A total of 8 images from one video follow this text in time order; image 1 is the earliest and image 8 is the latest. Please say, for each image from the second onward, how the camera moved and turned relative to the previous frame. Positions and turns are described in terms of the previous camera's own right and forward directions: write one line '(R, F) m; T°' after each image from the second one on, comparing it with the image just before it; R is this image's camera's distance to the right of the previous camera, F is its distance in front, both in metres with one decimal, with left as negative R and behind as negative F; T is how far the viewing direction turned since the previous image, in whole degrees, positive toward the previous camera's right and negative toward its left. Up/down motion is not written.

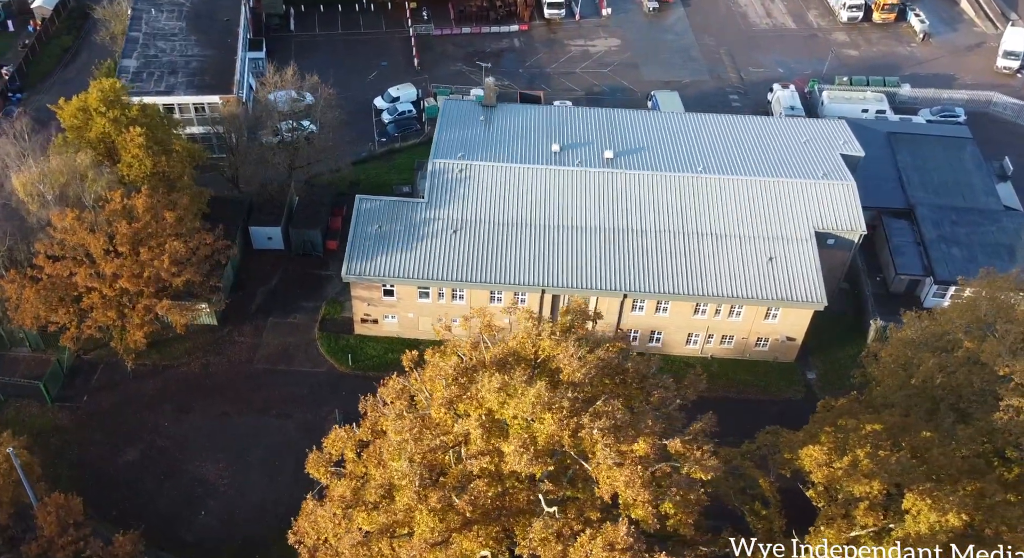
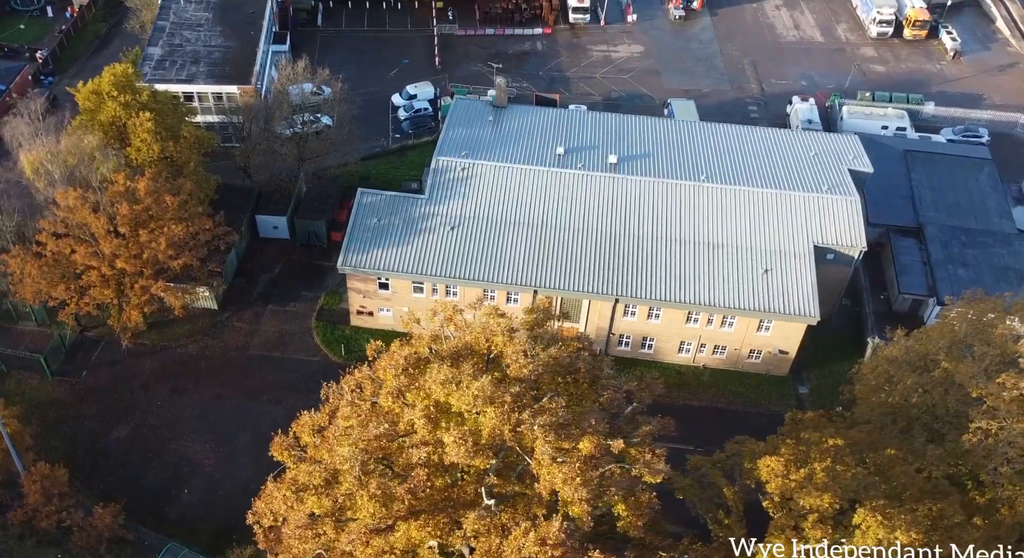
(+2.7, -0.3) m; -3°
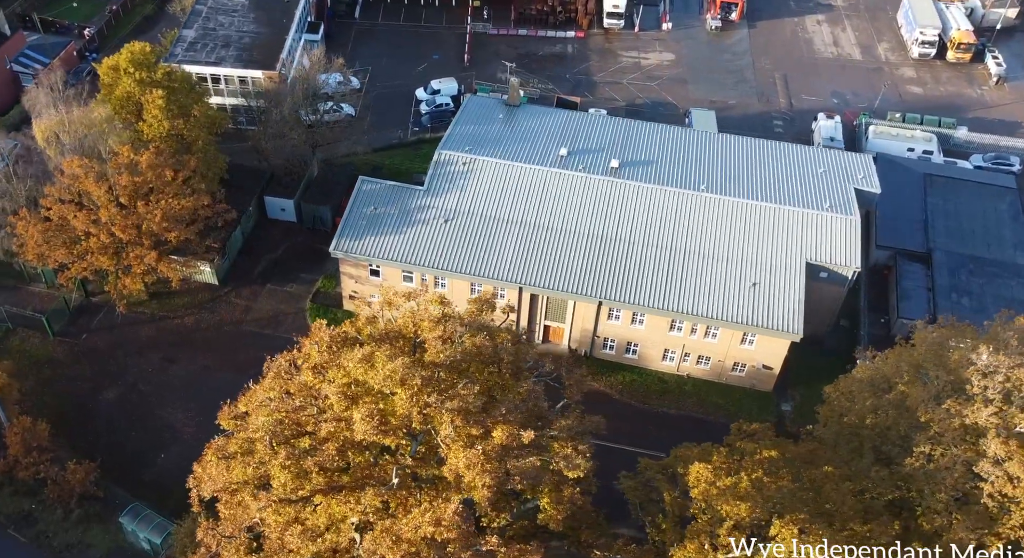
(+4.3, -0.4) m; -4°
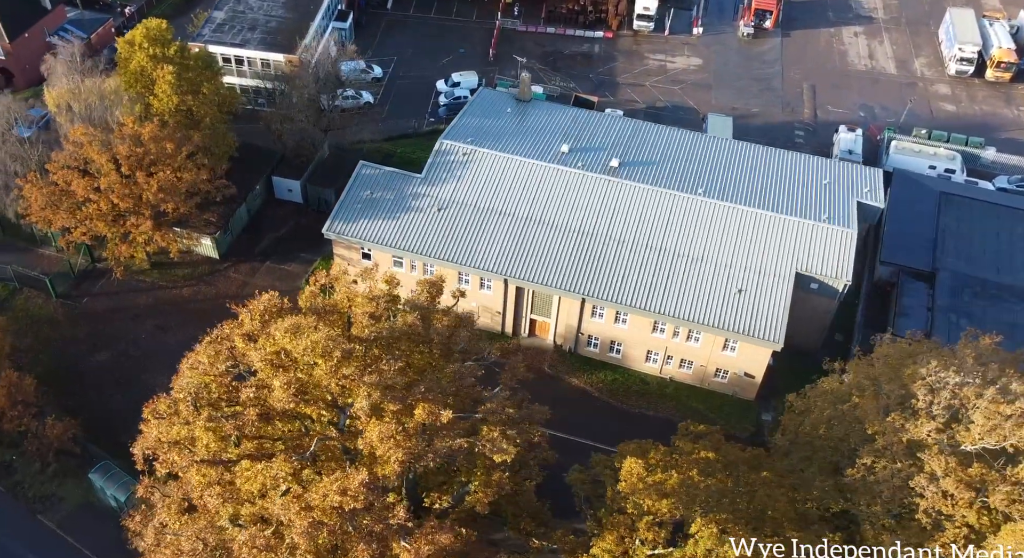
(+4.0, -0.2) m; -3°
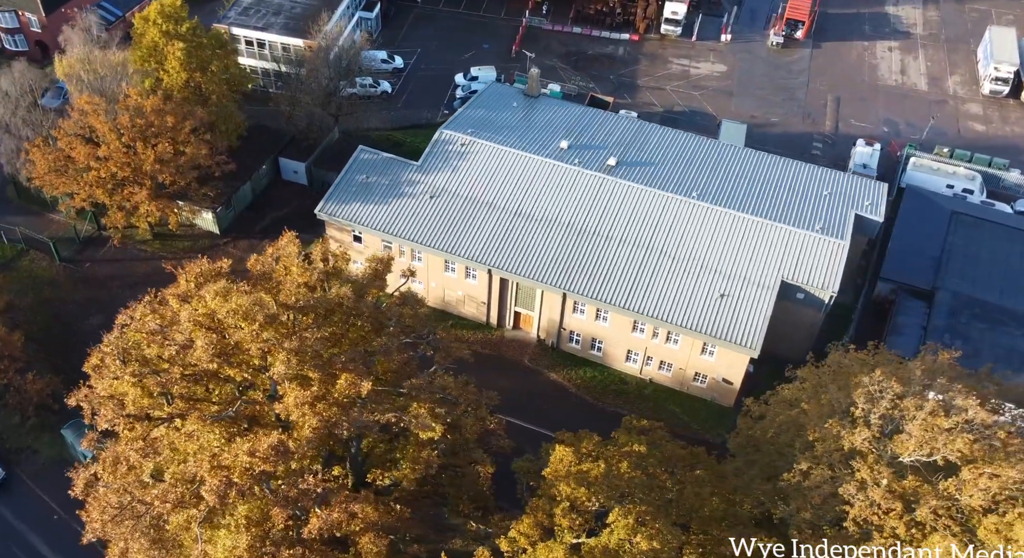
(+4.0, -0.1) m; -3°
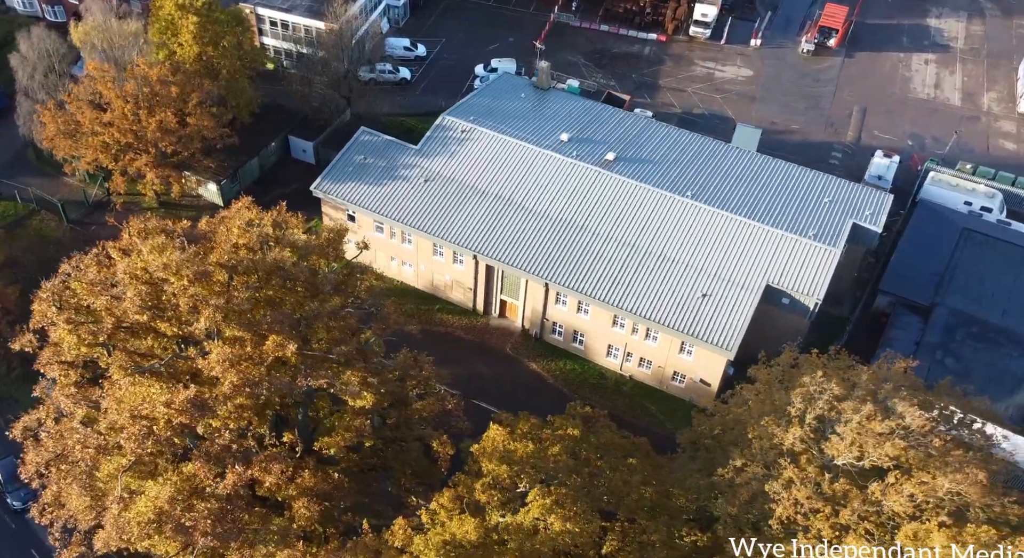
(+4.0, 0.0) m; -3°
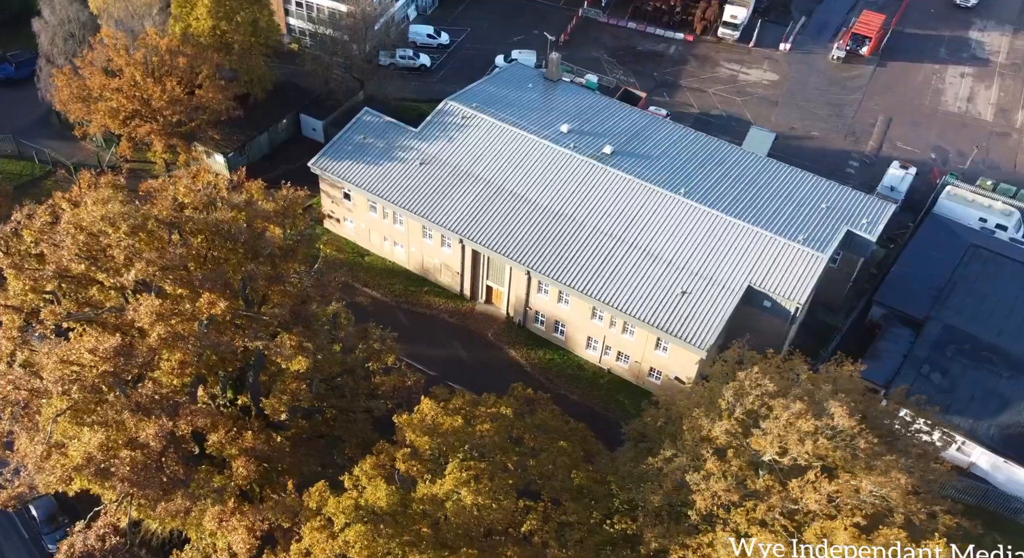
(+4.1, -0.1) m; -3°
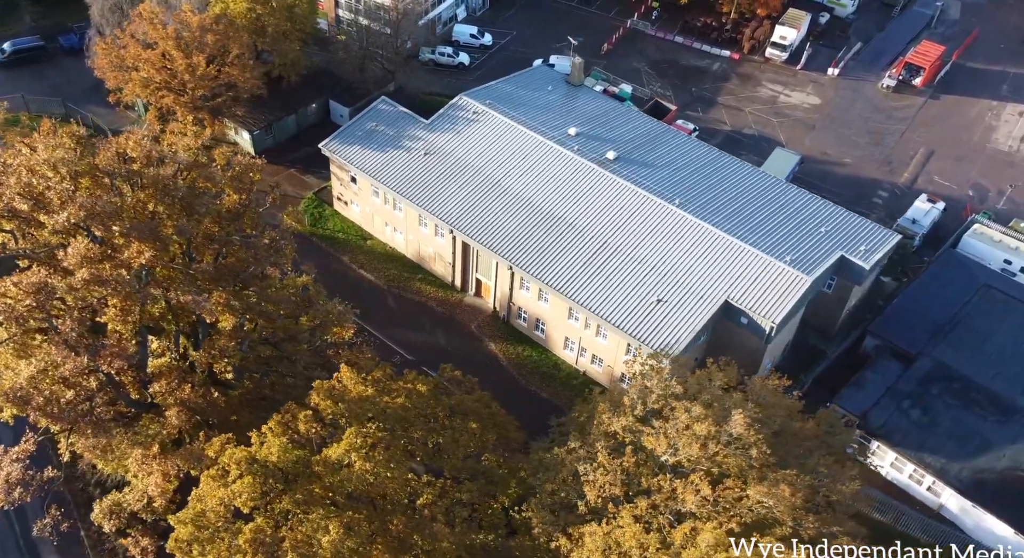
(+6.0, -0.3) m; -5°
